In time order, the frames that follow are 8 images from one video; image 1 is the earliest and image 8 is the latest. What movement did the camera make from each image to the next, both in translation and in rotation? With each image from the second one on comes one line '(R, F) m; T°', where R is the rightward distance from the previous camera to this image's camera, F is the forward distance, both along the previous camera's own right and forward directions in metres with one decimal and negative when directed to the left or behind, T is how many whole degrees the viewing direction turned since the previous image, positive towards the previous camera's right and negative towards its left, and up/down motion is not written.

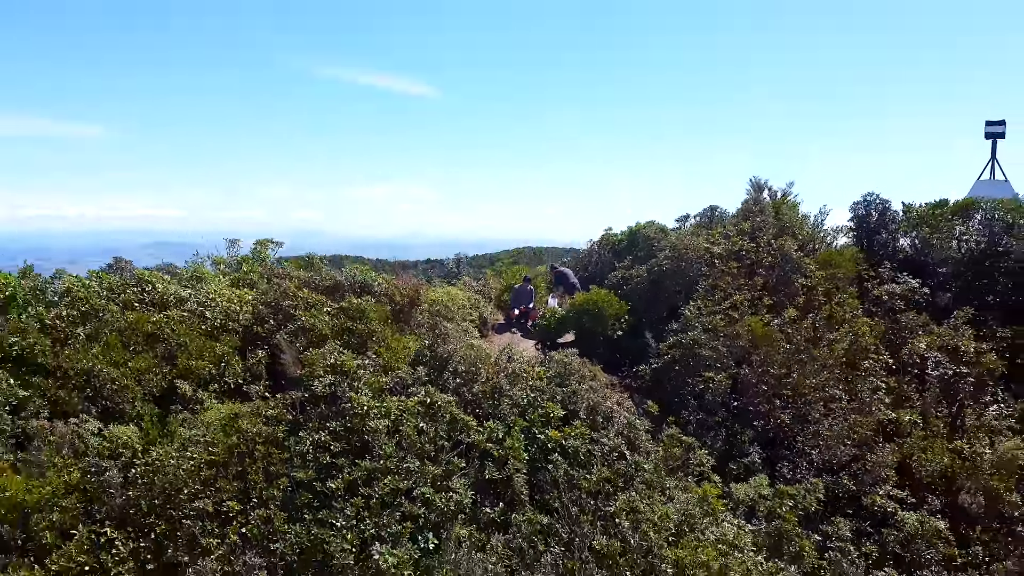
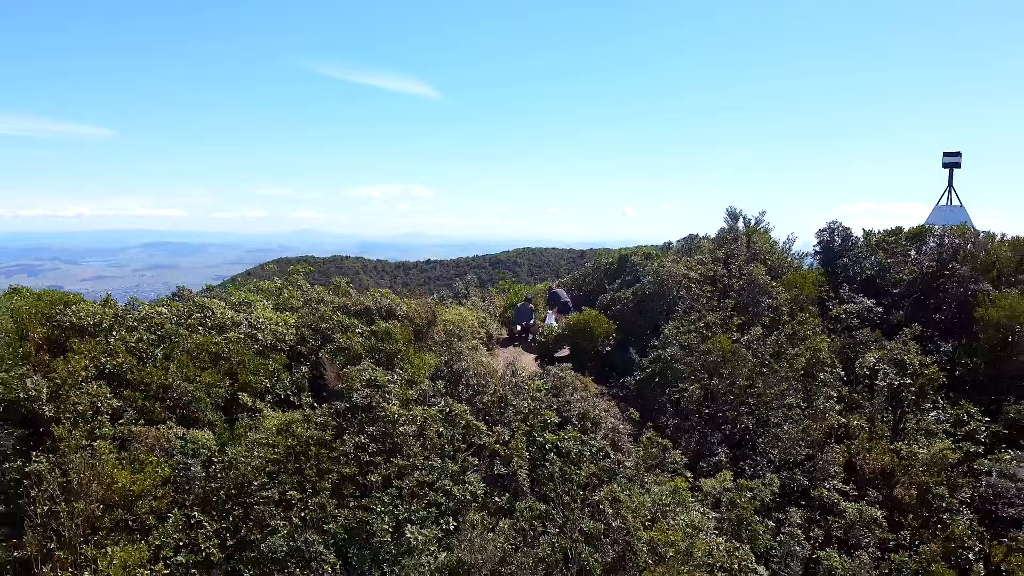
(0.0, -0.4) m; 0°
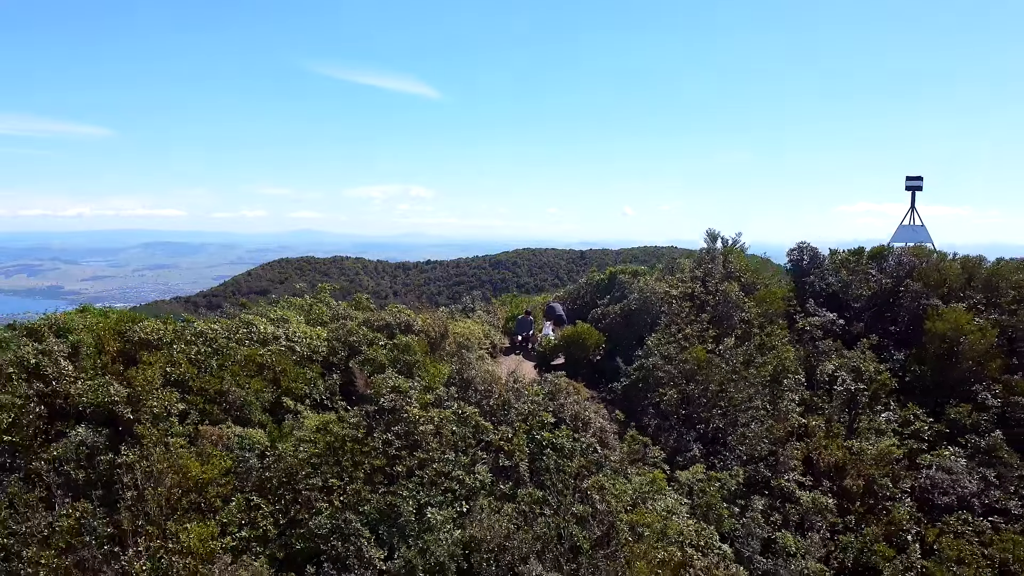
(0.0, -0.4) m; 0°
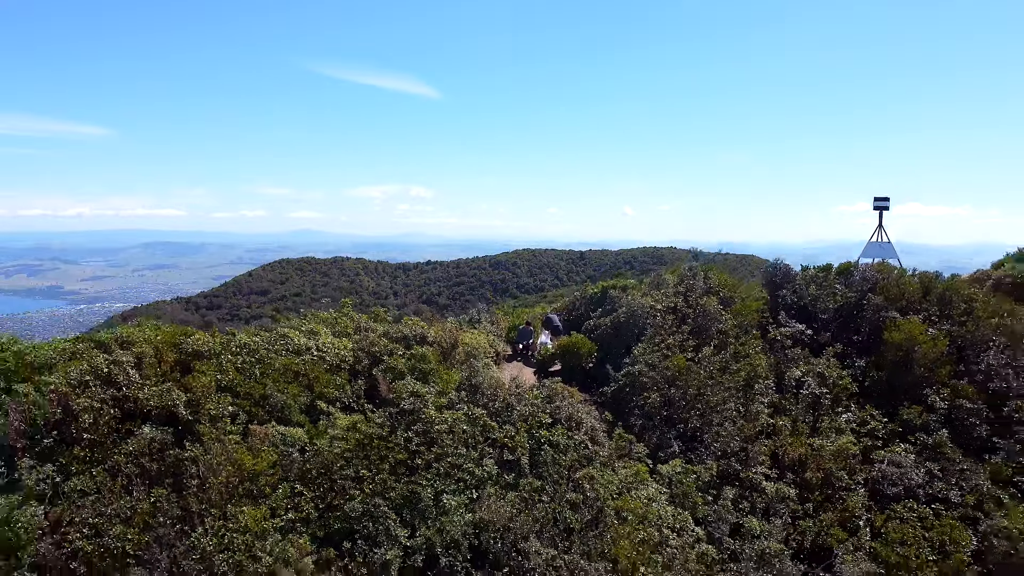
(0.0, -0.5) m; 0°
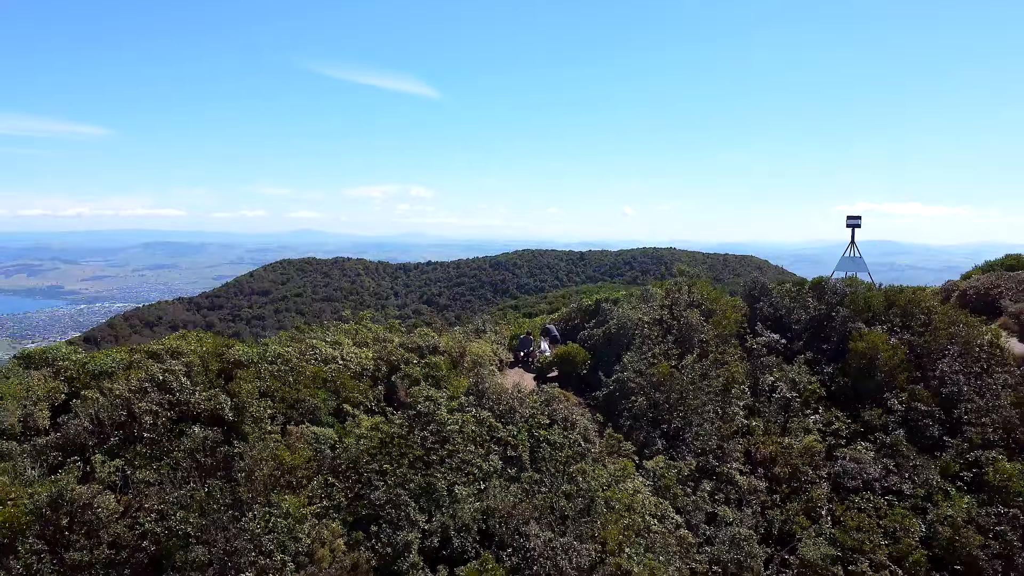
(0.0, -0.5) m; 0°
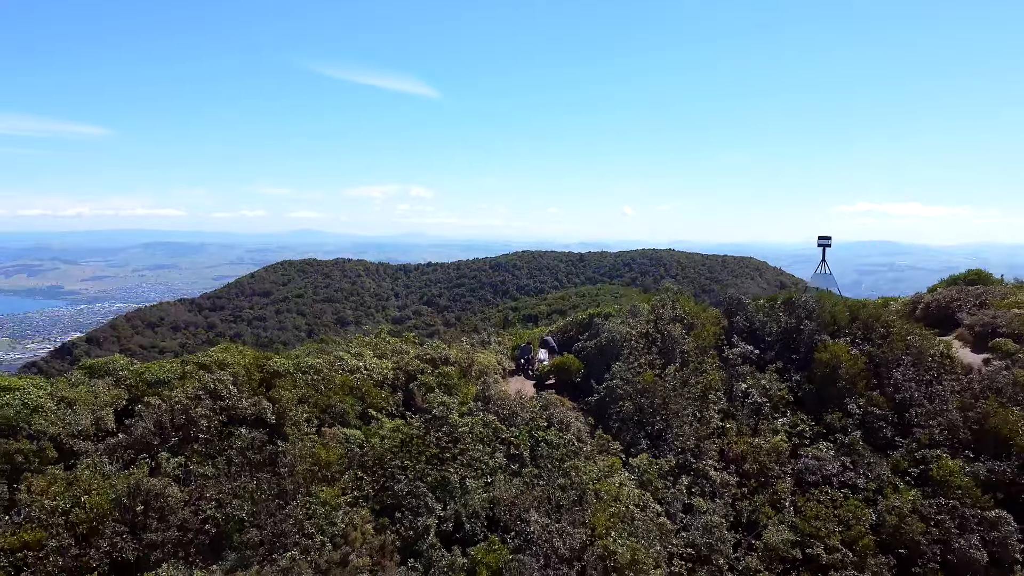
(0.0, -0.6) m; 0°
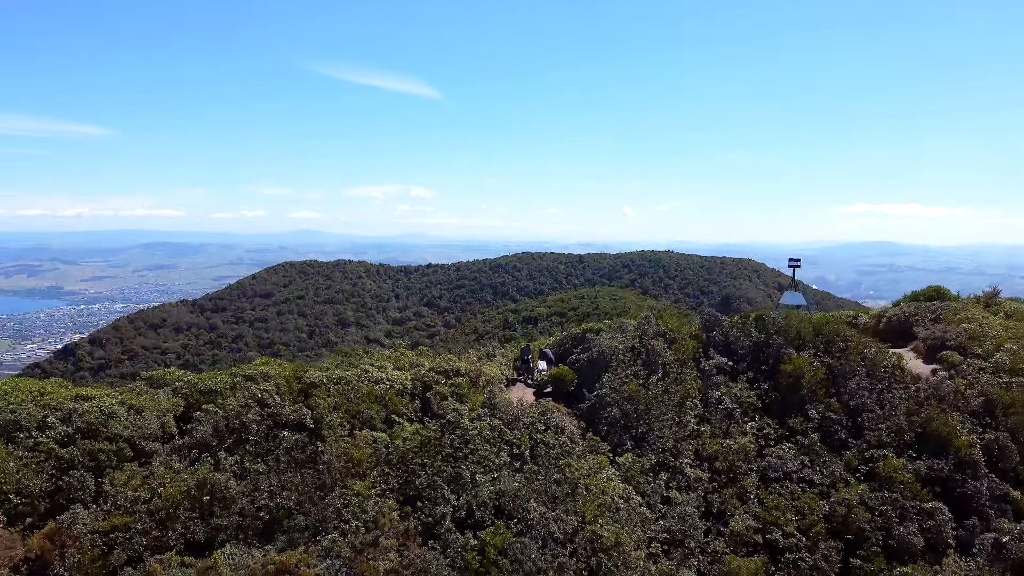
(0.0, -0.7) m; 0°
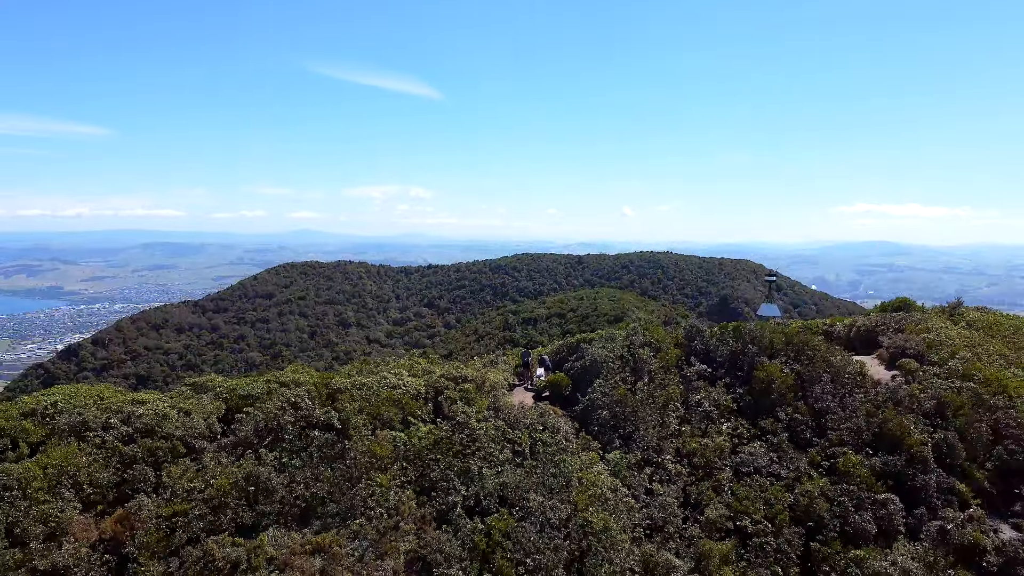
(0.0, -0.7) m; 0°
